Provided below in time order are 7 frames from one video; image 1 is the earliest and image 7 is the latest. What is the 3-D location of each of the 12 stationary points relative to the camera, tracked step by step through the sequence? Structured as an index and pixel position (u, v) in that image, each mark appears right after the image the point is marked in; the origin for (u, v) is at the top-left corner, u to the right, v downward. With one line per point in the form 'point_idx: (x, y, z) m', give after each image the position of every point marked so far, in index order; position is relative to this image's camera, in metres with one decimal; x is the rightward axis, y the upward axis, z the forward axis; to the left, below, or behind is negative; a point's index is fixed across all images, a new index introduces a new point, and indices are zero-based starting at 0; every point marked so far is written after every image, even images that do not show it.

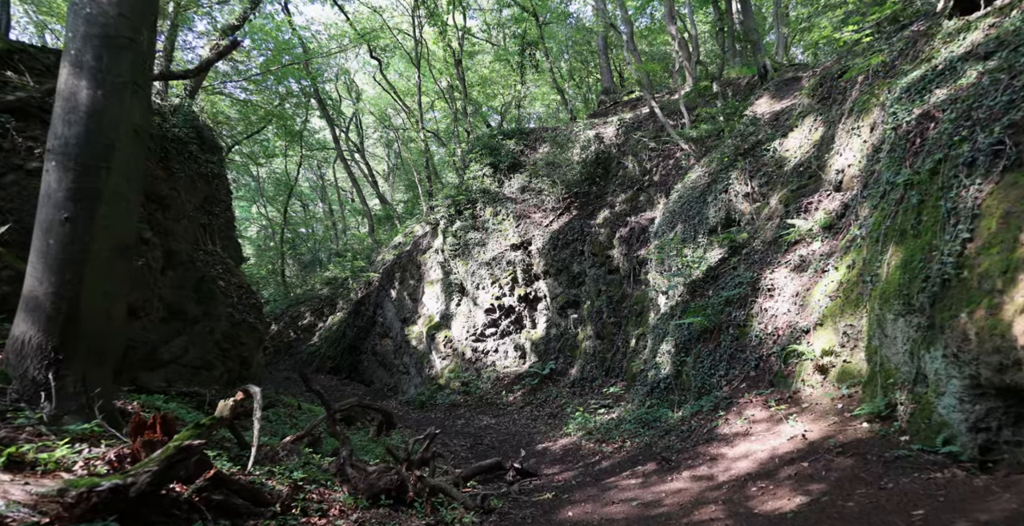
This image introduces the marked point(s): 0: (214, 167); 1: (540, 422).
0: (-9.9, +3.2, +18.1) m
1: (+0.7, -4.3, +14.7) m
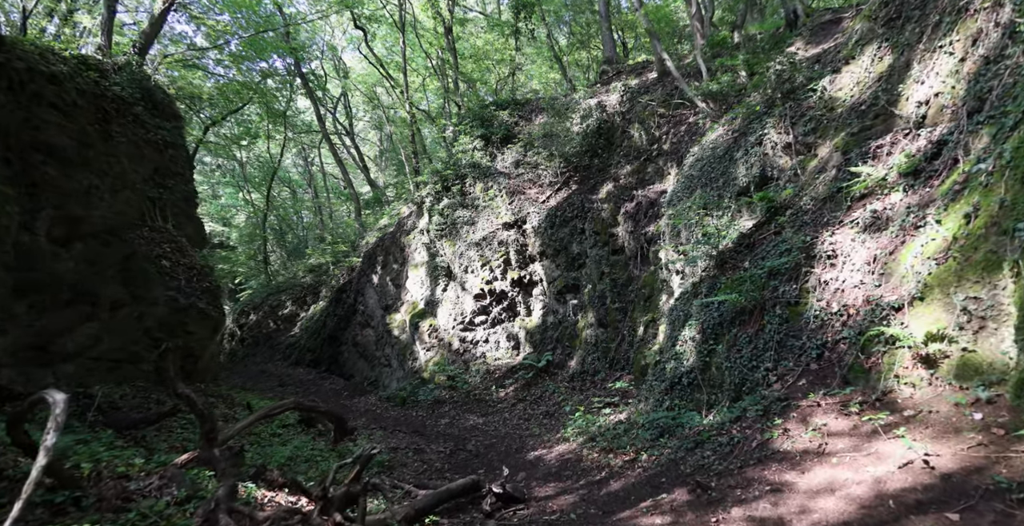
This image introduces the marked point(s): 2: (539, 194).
0: (-10.2, +3.8, +16.0) m
1: (+0.5, -3.7, +12.8) m
2: (+0.9, +2.4, +18.9) m
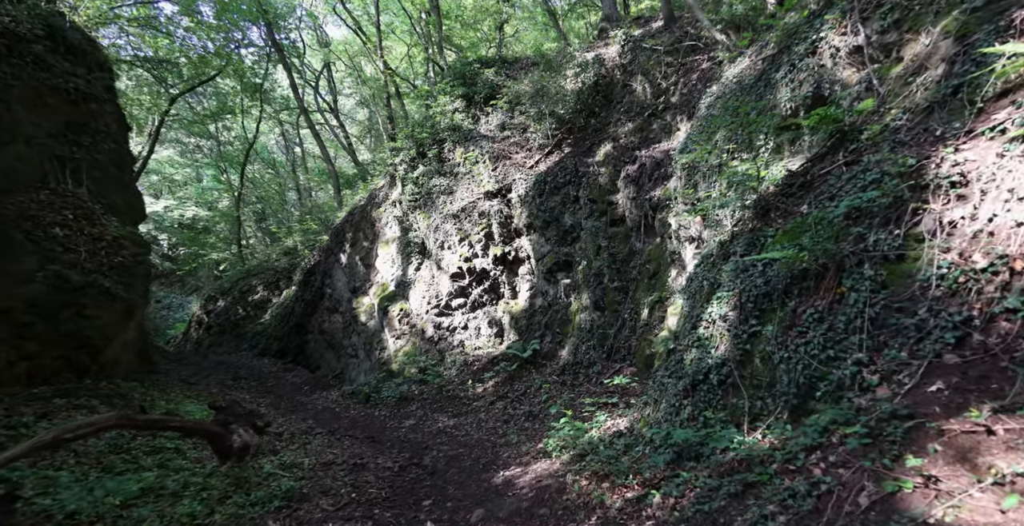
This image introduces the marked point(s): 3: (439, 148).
0: (-10.7, +4.5, +13.5) m
1: (0.0, -3.1, +10.4) m
2: (+0.4, +3.2, +16.4) m
3: (-2.5, +3.9, +18.3) m
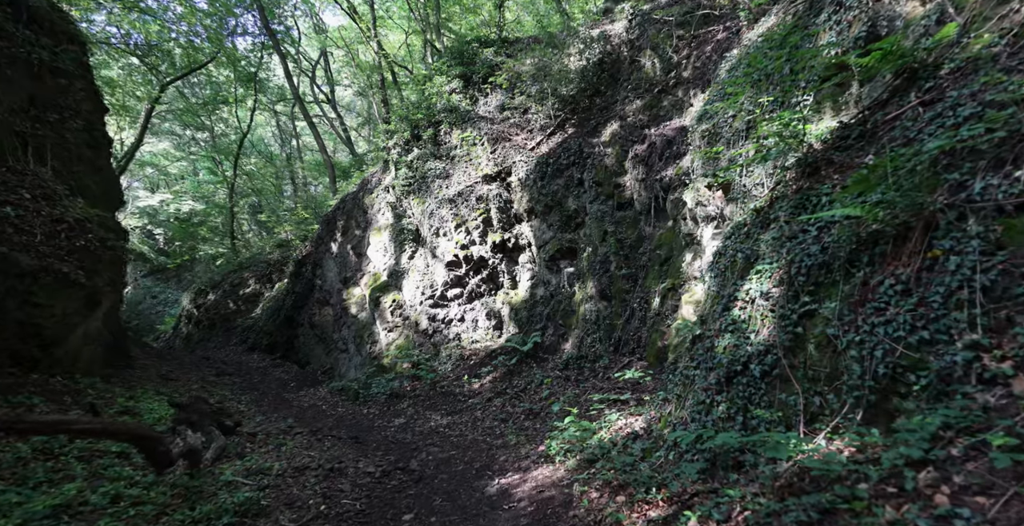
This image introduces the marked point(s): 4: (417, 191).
0: (-10.7, +4.8, +12.5) m
1: (0.0, -2.8, +9.4) m
2: (+0.4, +3.5, +15.4) m
3: (-2.5, +4.3, +17.3) m
4: (-2.9, +2.2, +16.6) m
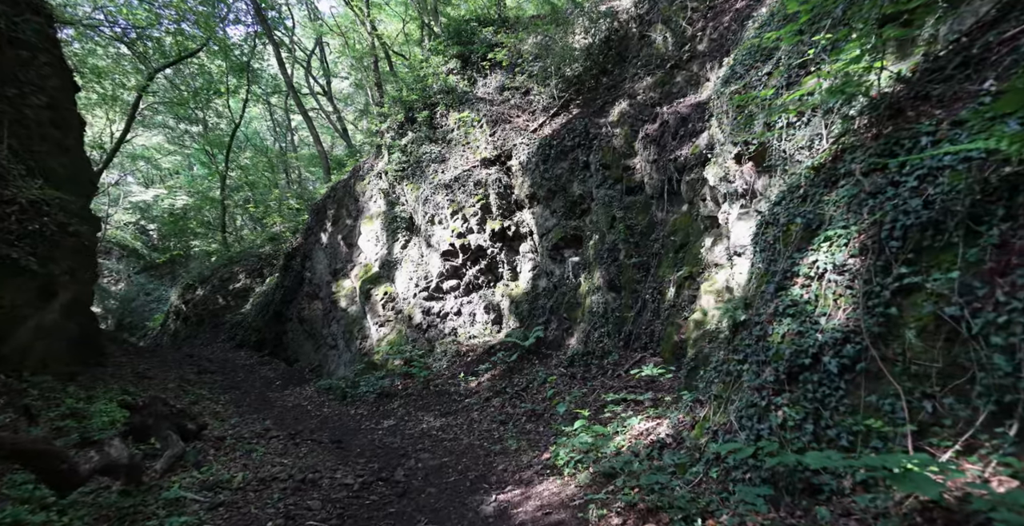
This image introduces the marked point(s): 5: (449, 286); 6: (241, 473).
0: (-10.7, +5.1, +11.5) m
1: (0.0, -2.5, +8.4) m
2: (+0.4, +3.8, +14.4) m
3: (-2.5, +4.5, +16.3) m
4: (-2.9, +2.5, +15.6) m
5: (-1.6, -0.6, +13.8) m
6: (-3.2, -2.5, +6.5) m
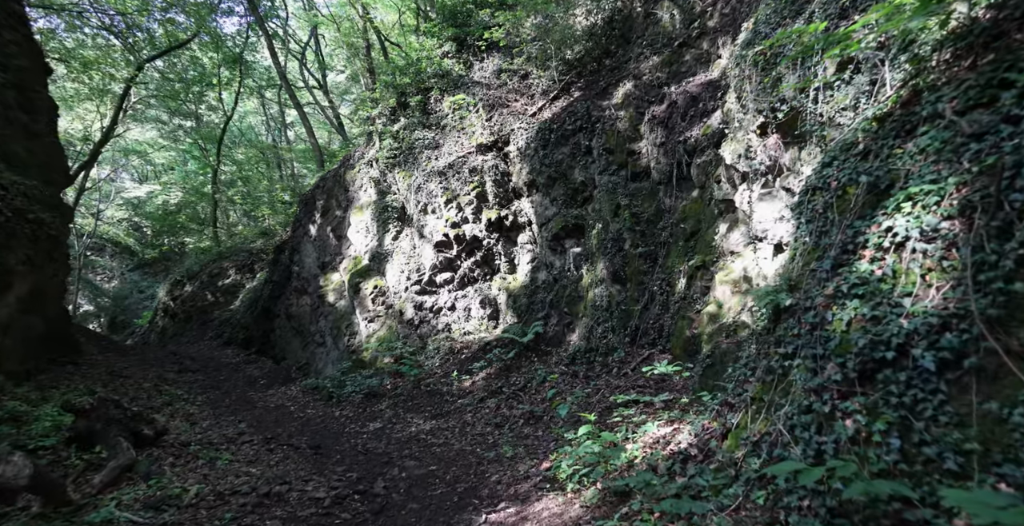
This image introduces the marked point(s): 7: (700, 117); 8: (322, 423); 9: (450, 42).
0: (-10.7, +5.3, +10.7) m
1: (0.0, -2.4, +7.6) m
2: (+0.4, +4.0, +13.6) m
3: (-2.5, +4.7, +15.5) m
4: (-3.0, +2.7, +14.8) m
5: (-1.7, -0.4, +13.0) m
6: (-3.3, -2.3, +5.7) m
7: (+3.3, +2.6, +9.6) m
8: (-3.5, -2.9, +9.9) m
9: (-1.8, +6.5, +16.0) m
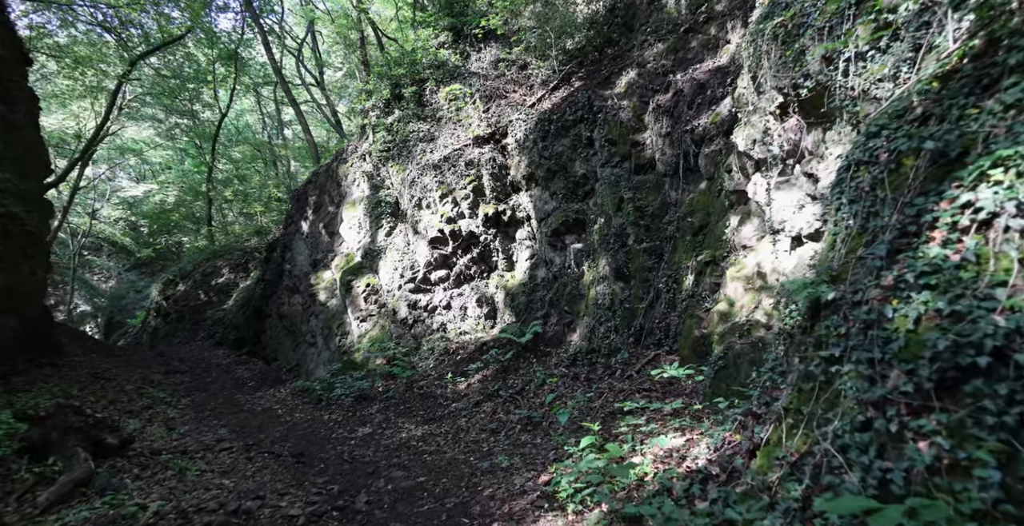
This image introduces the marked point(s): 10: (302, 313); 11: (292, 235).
0: (-10.8, +5.3, +10.1) m
1: (-0.1, -2.3, +7.1) m
2: (+0.3, +4.0, +13.1) m
3: (-2.6, +4.8, +15.0) m
4: (-3.0, +2.8, +14.3) m
5: (-1.7, -0.3, +12.5) m
6: (-3.3, -2.2, +5.1) m
7: (+3.3, +2.7, +9.0) m
8: (-3.5, -2.9, +9.4) m
9: (-1.9, +6.6, +15.5) m
10: (-6.0, -1.5, +15.7) m
11: (-7.1, +0.9, +17.7) m
